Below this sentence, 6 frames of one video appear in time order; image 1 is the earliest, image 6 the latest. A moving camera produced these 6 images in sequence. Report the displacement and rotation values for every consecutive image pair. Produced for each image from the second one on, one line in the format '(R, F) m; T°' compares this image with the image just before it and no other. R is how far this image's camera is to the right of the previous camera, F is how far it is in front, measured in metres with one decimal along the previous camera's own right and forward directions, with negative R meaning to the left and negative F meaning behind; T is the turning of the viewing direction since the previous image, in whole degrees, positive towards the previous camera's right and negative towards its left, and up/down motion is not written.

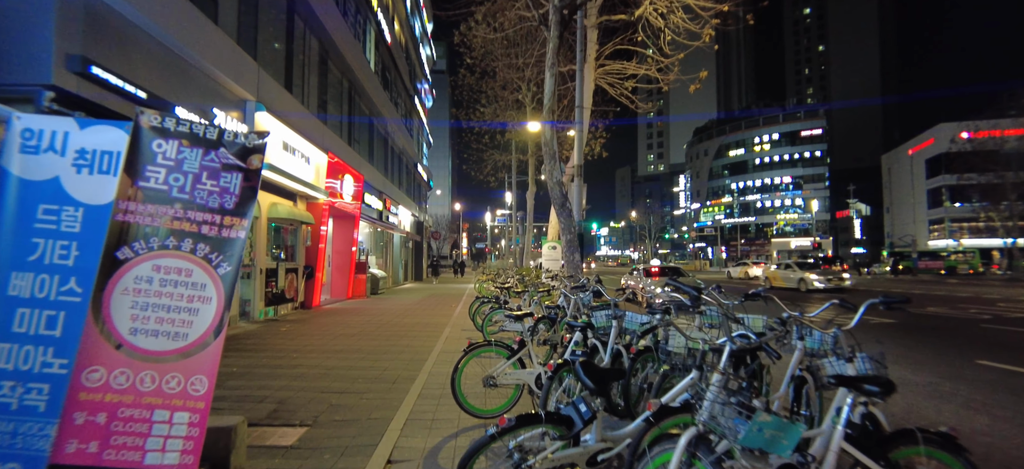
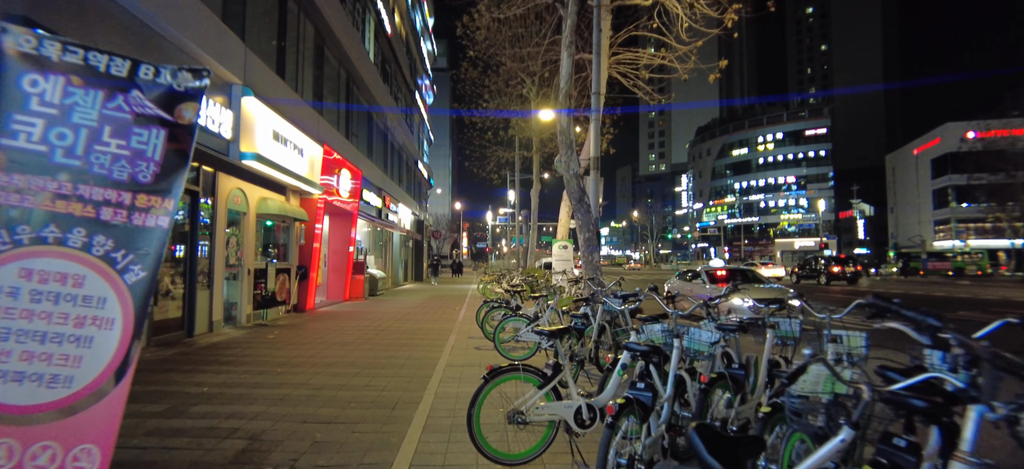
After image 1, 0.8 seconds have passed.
(-0.3, +1.0) m; 0°
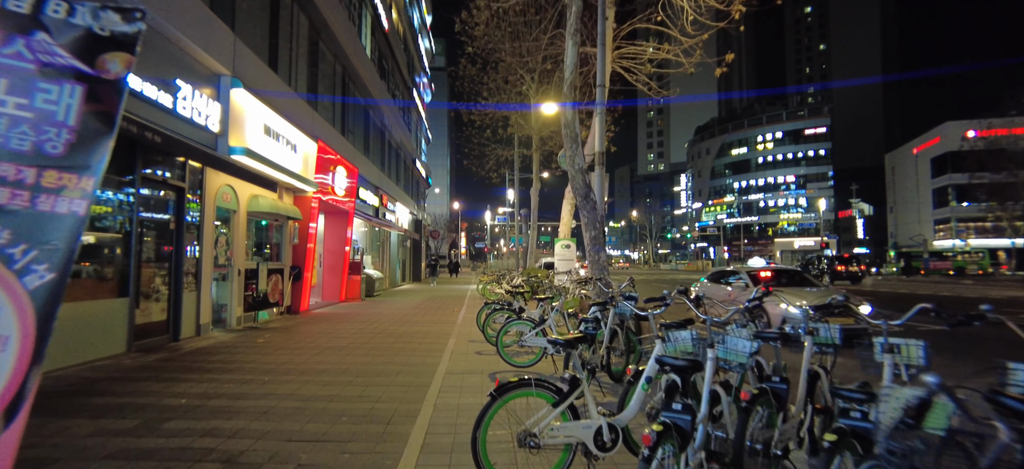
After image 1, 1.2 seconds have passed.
(-0.1, +0.4) m; 0°
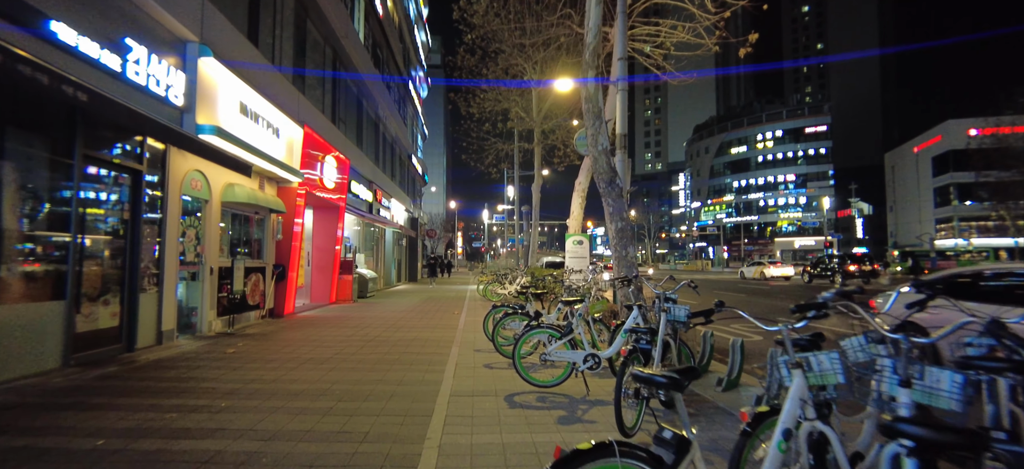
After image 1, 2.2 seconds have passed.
(-0.3, +1.2) m; 0°
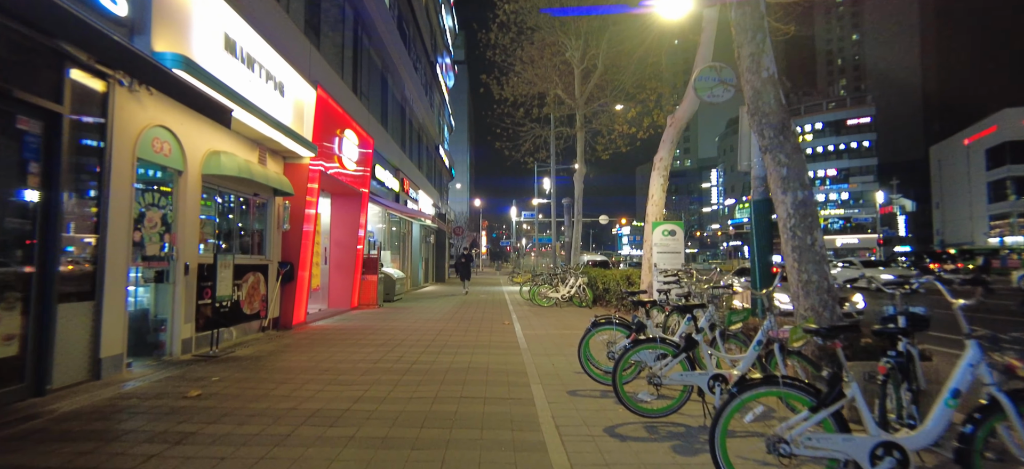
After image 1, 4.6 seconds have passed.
(-1.0, +2.8) m; -2°
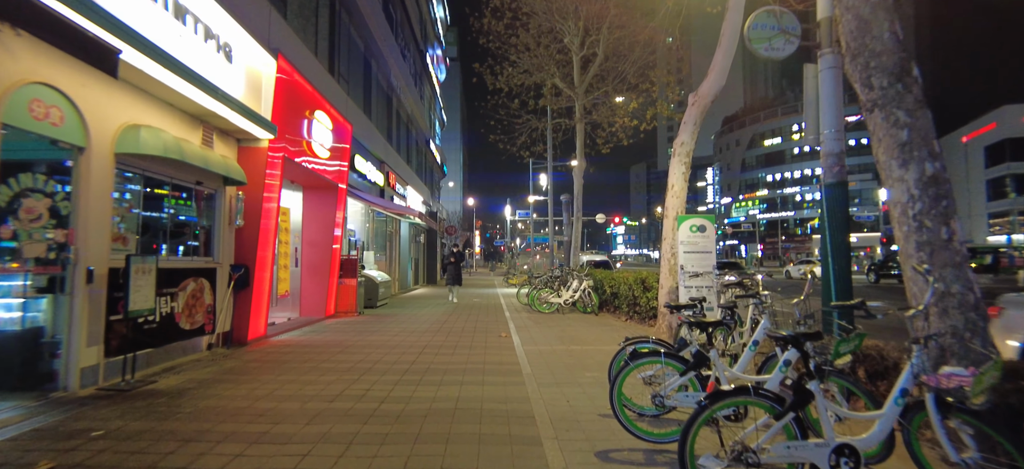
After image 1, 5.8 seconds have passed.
(-0.1, +1.5) m; +1°
